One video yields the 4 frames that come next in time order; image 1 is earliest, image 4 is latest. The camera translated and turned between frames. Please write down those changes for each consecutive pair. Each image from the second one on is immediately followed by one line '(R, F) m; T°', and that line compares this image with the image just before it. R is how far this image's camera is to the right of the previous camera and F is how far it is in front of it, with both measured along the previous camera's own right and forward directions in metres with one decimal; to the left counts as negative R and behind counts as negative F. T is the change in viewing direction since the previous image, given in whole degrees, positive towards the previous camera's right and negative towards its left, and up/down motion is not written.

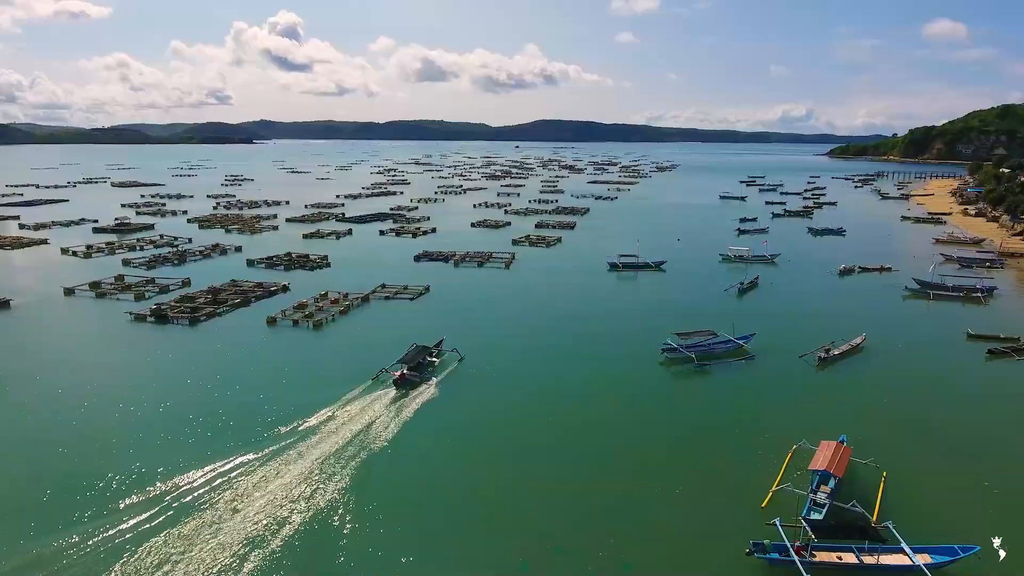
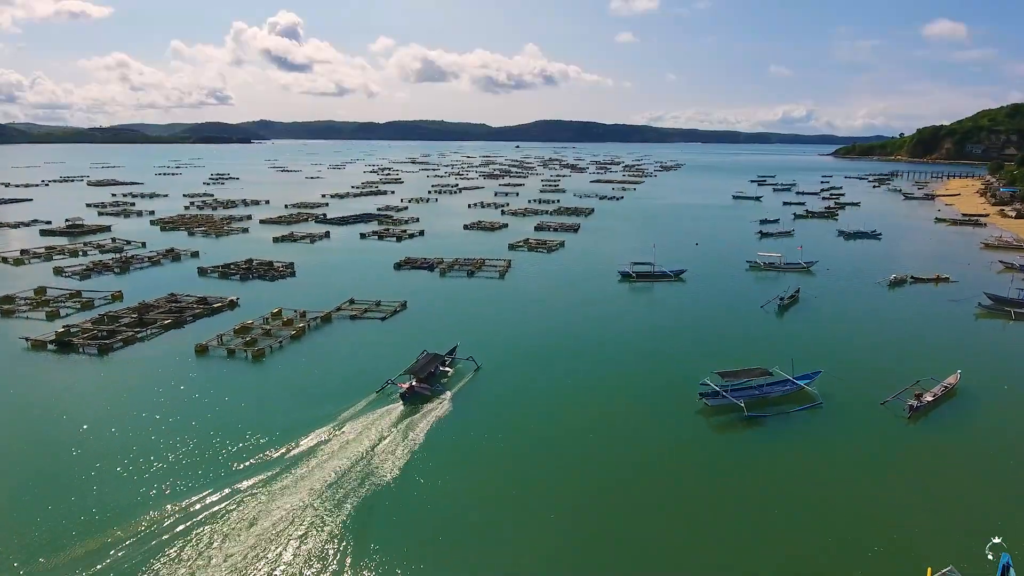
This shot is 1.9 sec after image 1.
(+0.1, +2.0) m; 0°
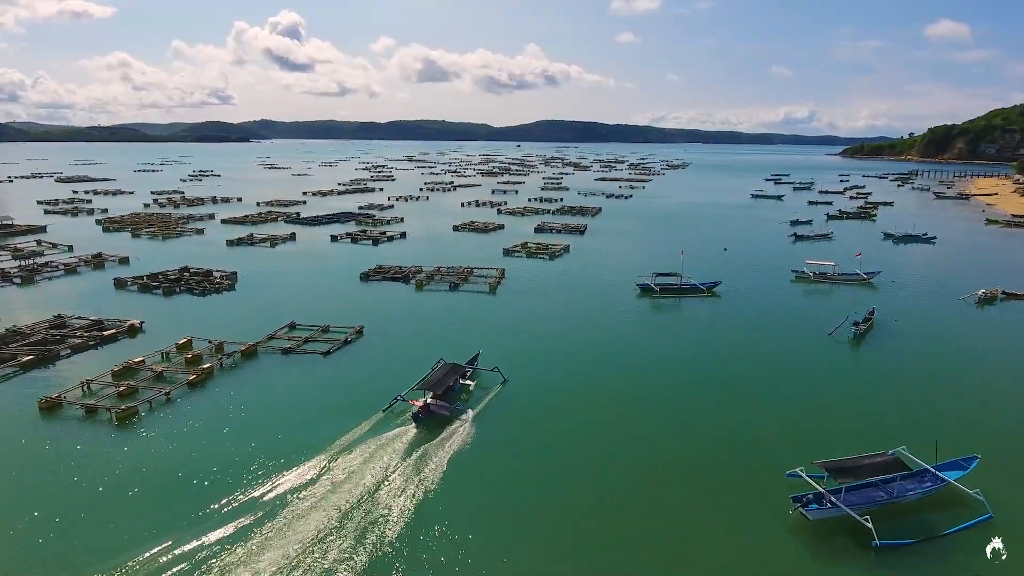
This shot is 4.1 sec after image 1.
(+0.1, +2.3) m; 0°
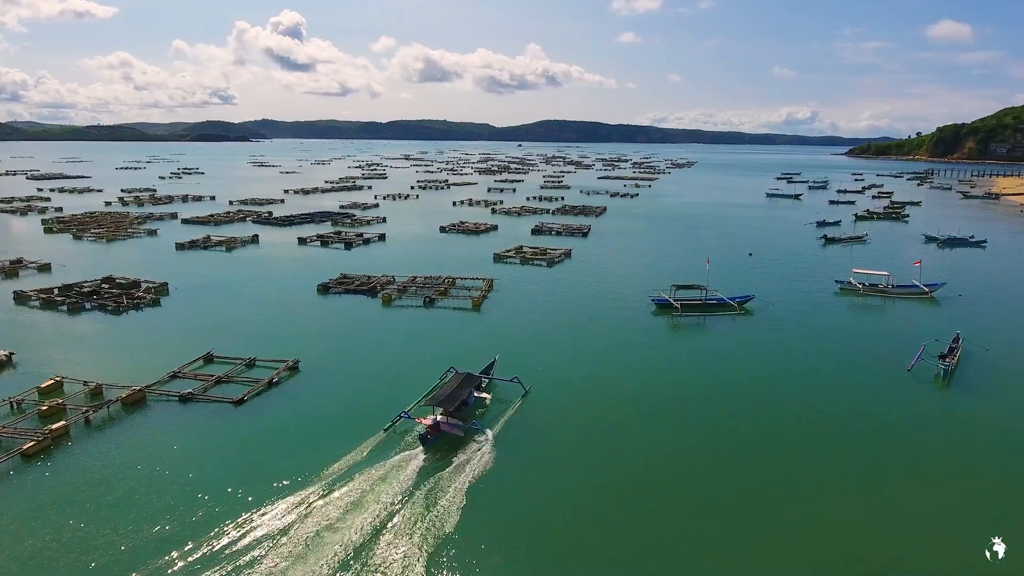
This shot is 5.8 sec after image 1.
(+0.2, +1.7) m; 0°
